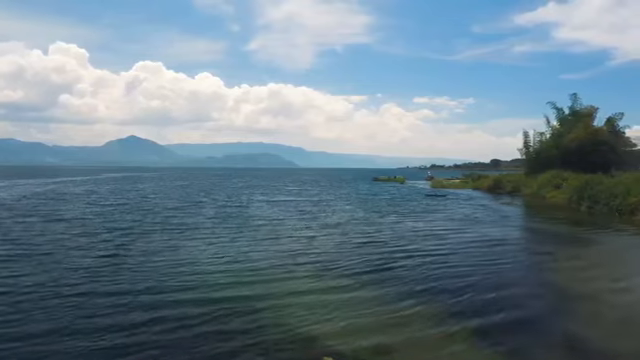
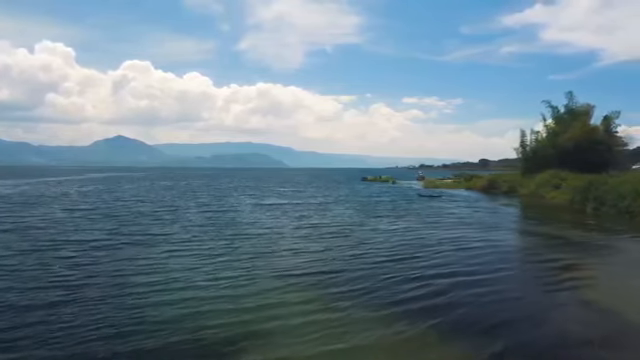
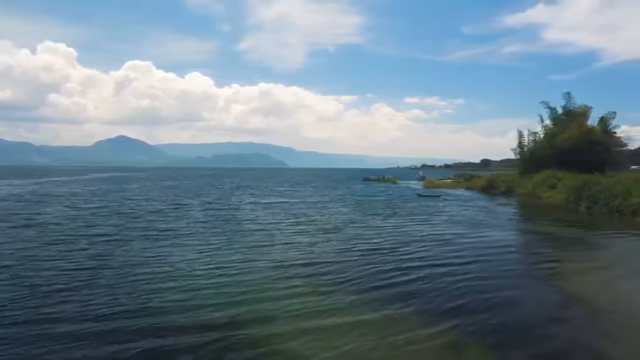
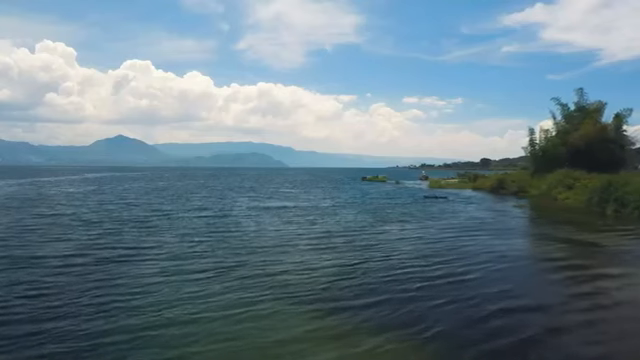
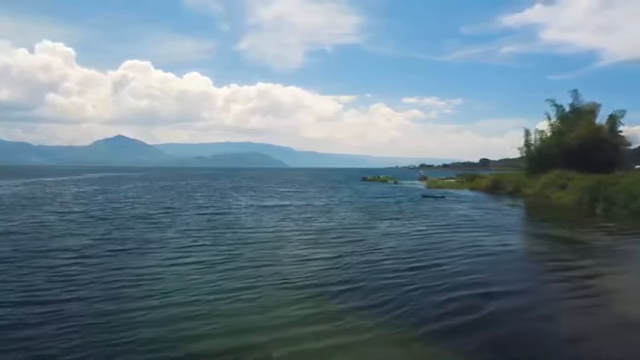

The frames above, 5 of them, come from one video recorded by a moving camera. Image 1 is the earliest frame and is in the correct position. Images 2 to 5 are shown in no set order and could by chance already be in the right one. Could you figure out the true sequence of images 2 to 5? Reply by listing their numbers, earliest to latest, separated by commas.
3, 2, 5, 4
